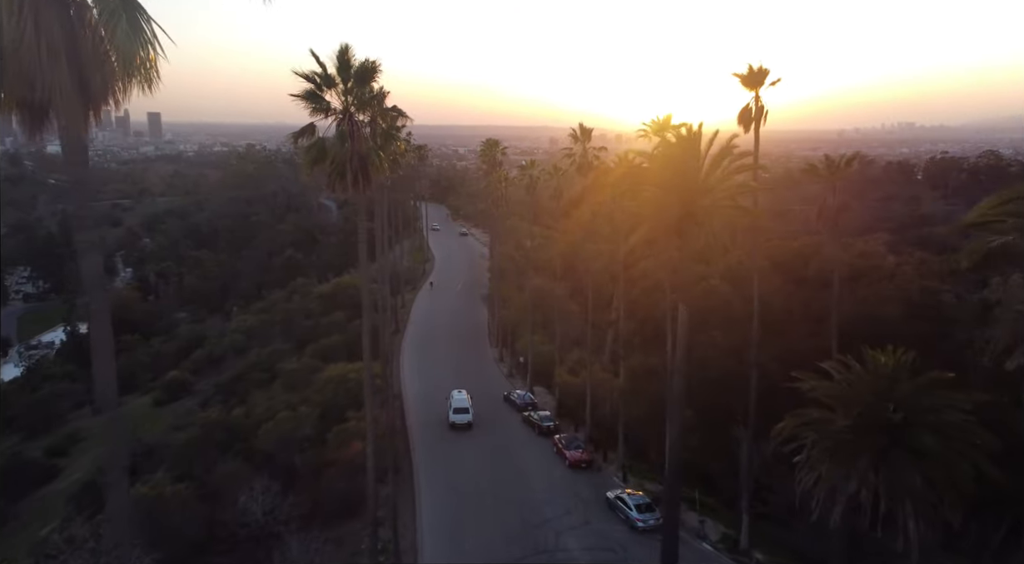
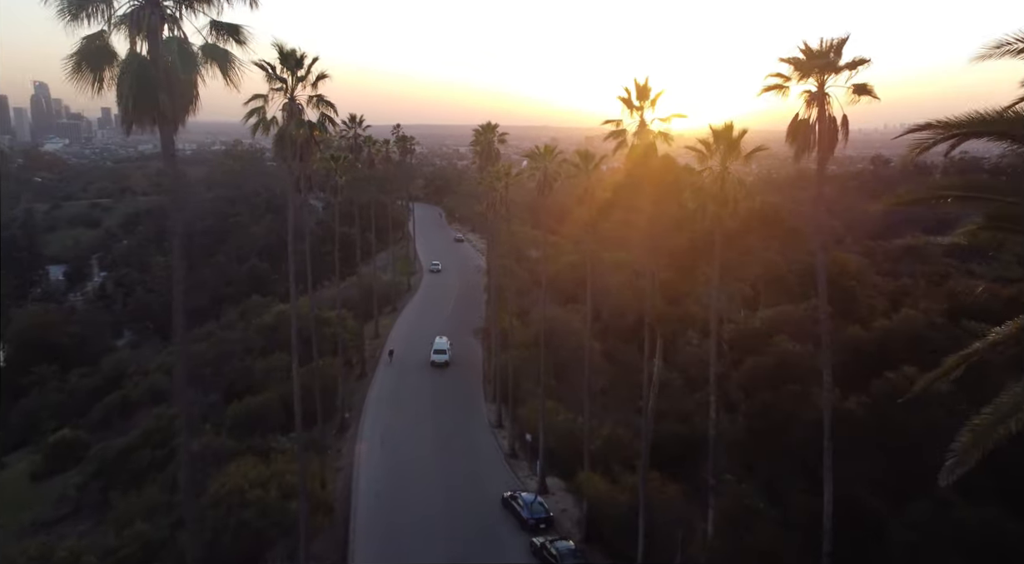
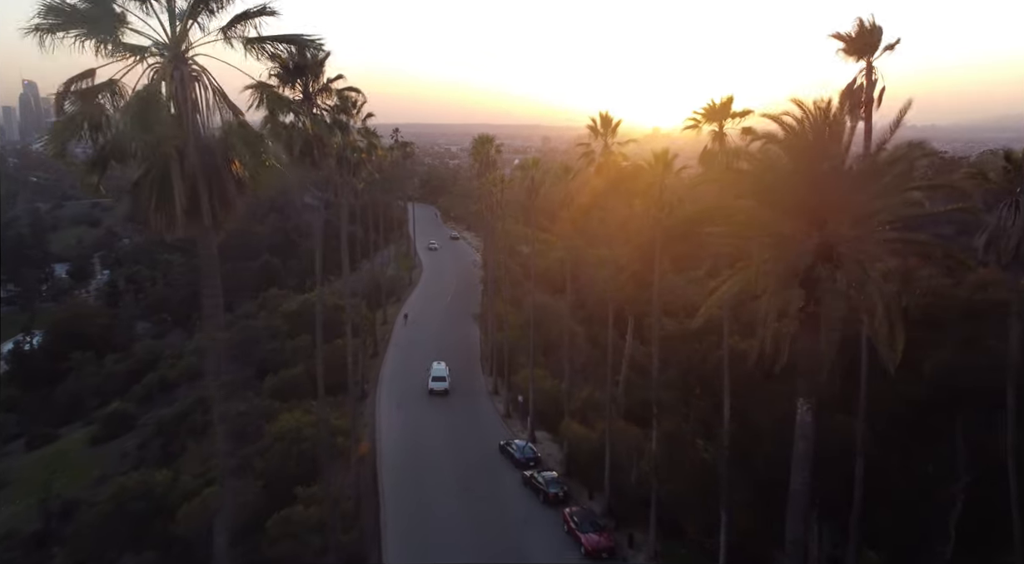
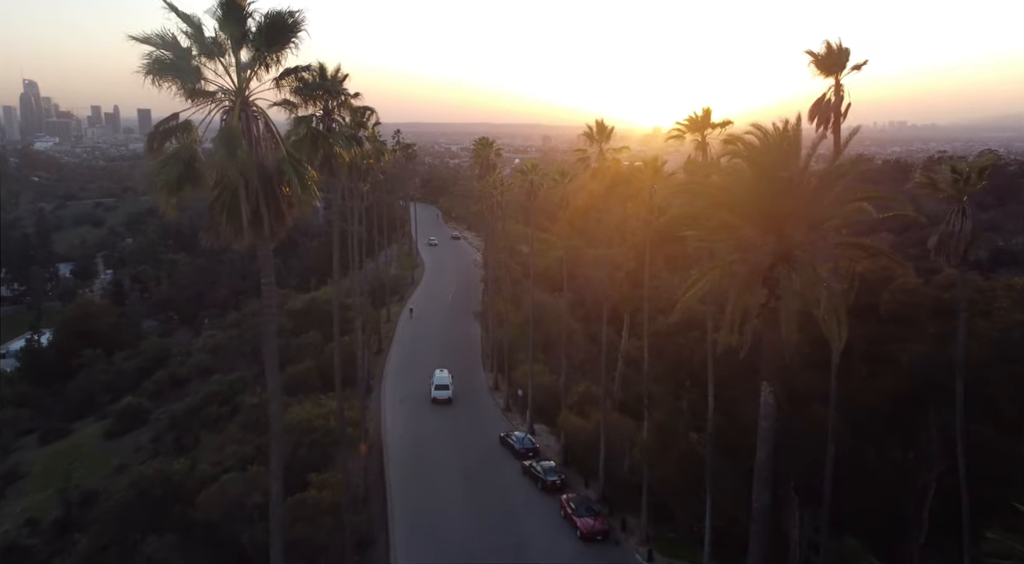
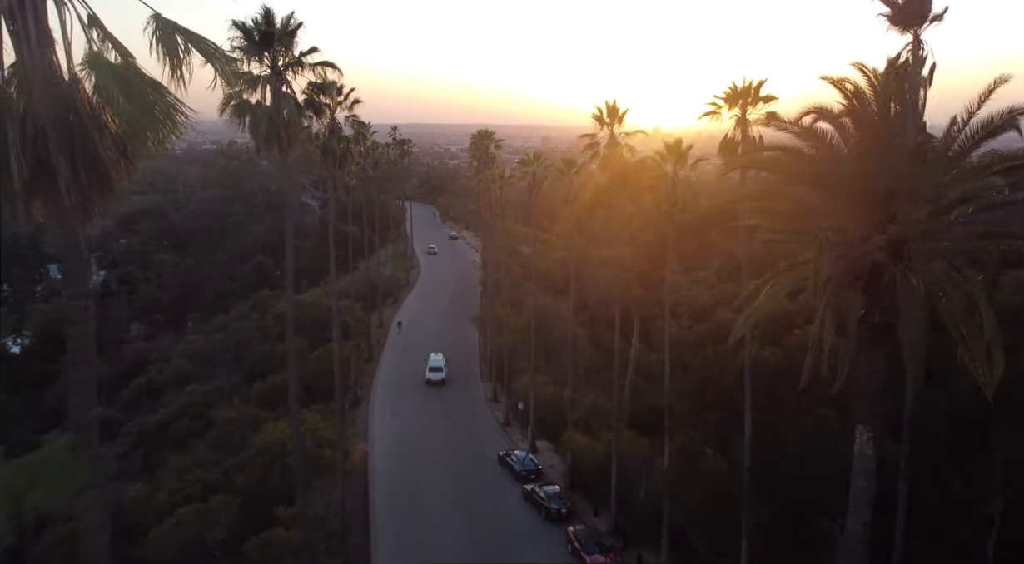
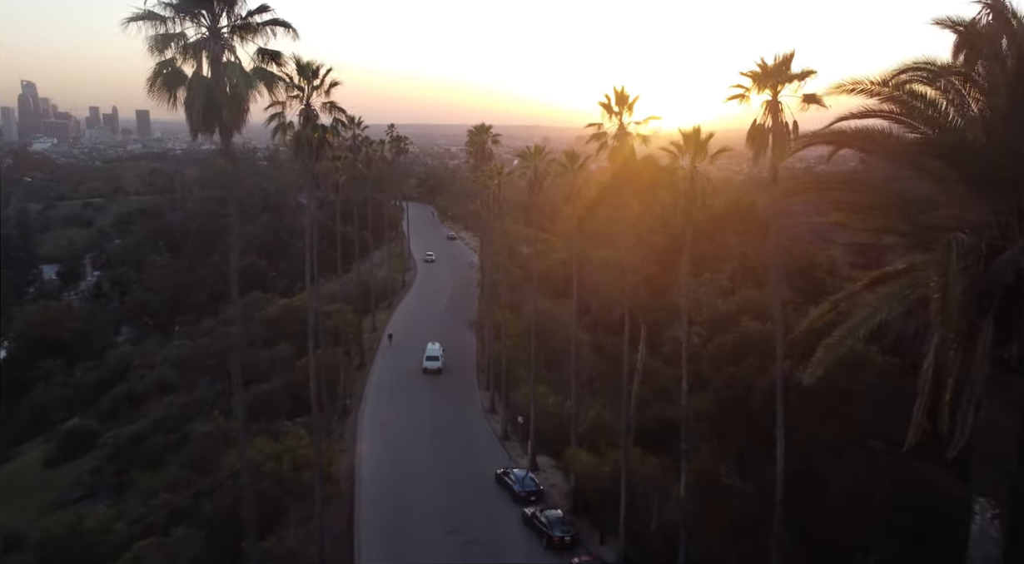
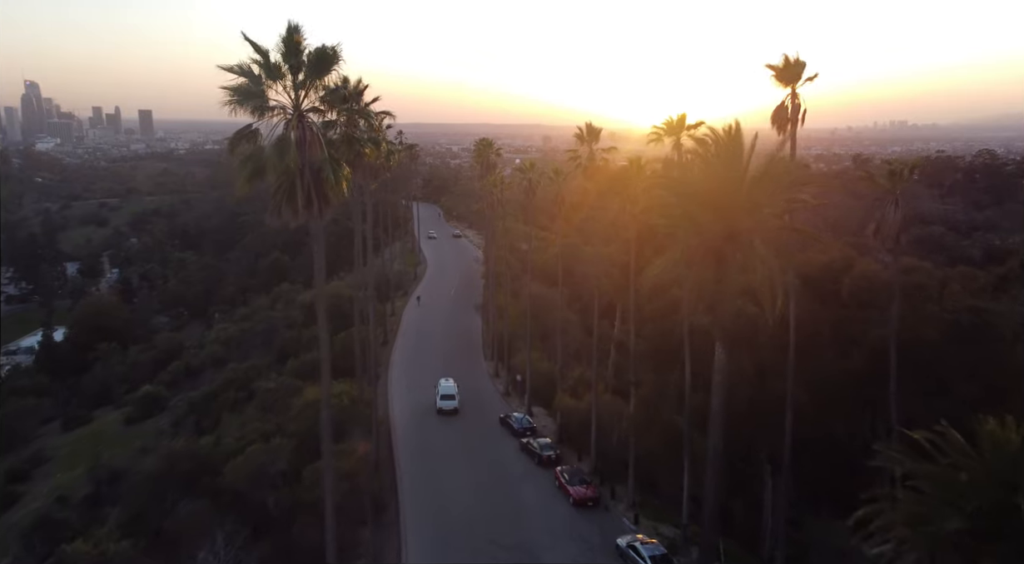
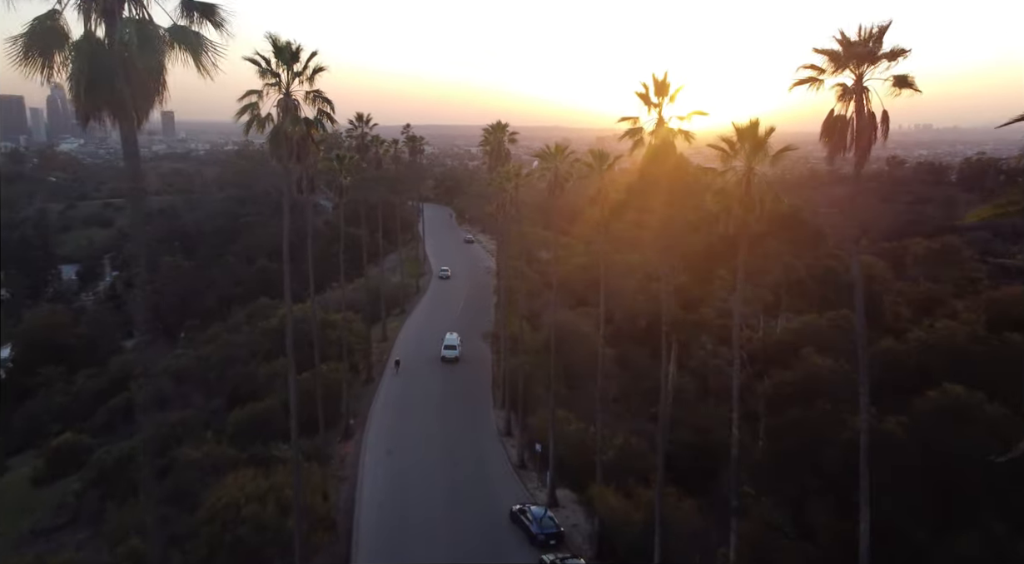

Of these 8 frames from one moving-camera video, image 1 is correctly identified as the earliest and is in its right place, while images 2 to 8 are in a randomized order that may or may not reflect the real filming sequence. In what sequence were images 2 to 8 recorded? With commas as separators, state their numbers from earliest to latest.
7, 4, 3, 5, 6, 2, 8
